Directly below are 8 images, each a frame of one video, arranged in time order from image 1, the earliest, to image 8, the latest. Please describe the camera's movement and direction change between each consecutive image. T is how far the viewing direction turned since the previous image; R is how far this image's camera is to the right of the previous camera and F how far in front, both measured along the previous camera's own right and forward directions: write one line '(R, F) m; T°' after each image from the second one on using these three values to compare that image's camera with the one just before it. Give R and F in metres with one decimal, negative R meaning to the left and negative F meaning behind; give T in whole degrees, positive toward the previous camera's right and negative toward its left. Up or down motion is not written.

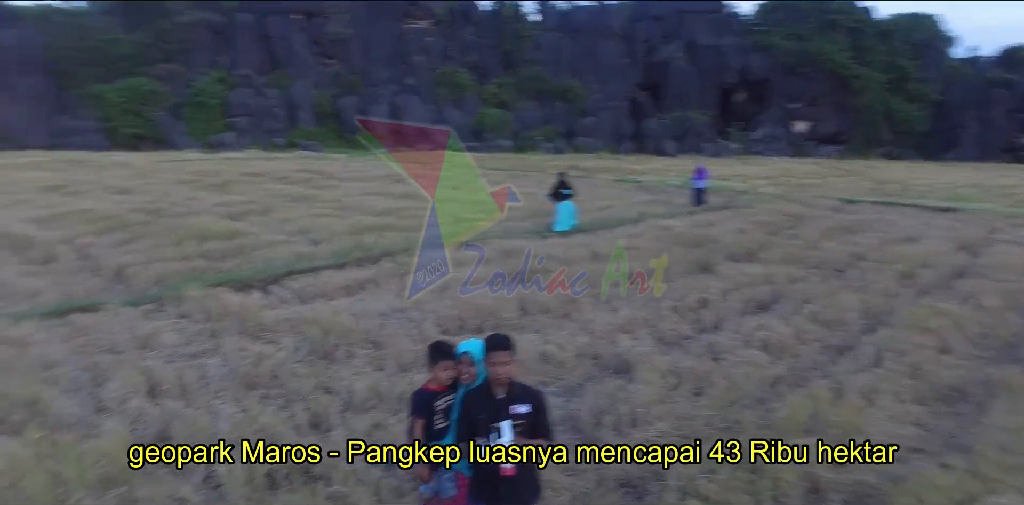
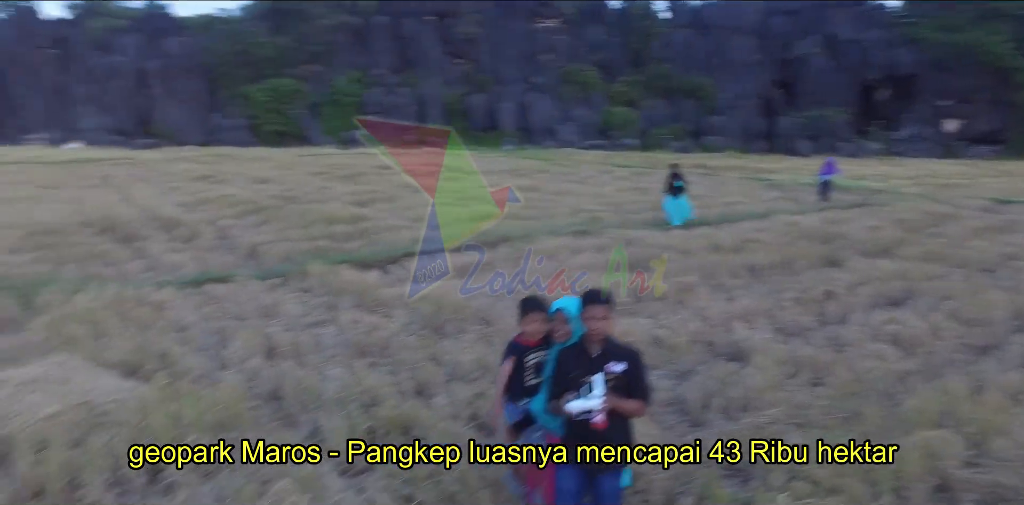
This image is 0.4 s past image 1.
(+0.1, +0.1) m; -9°
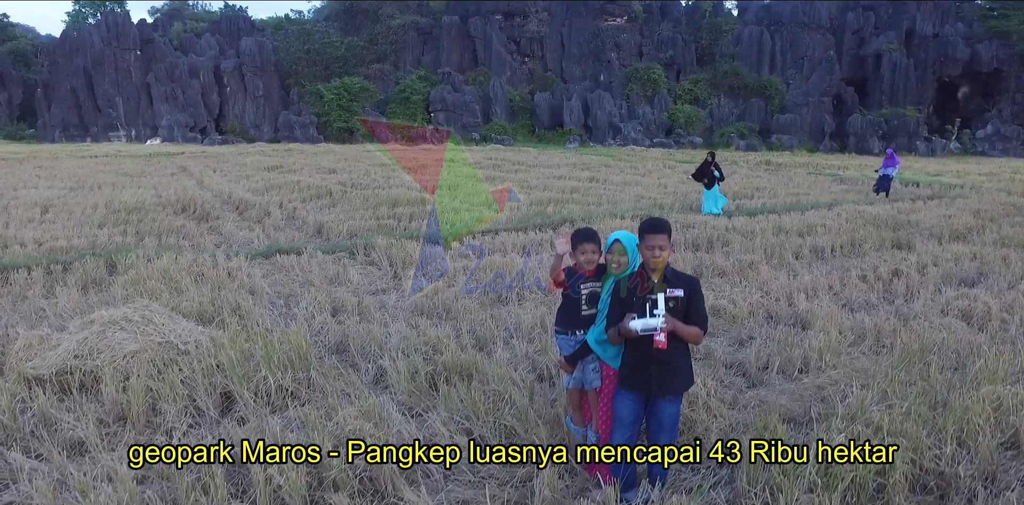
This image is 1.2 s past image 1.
(0.0, 0.0) m; -4°
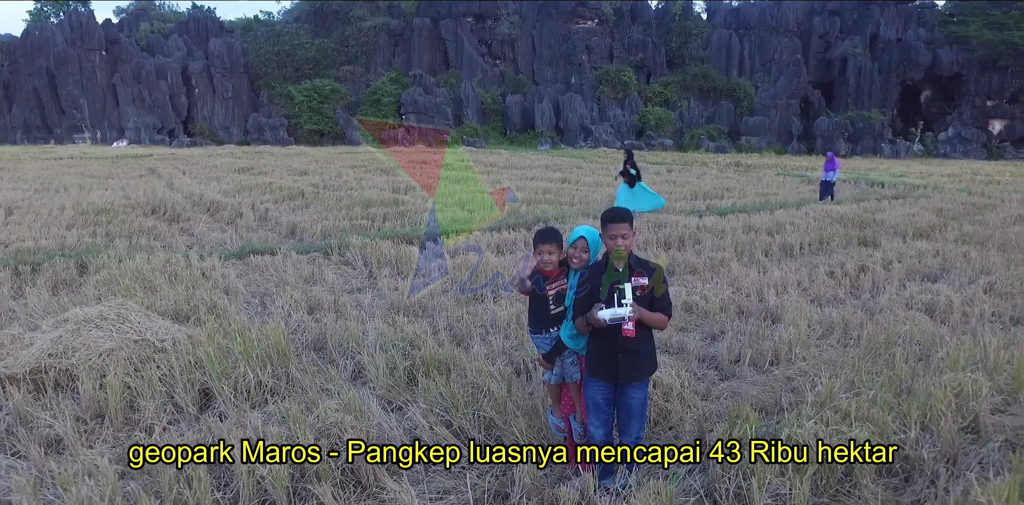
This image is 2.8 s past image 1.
(0.0, 0.0) m; +2°
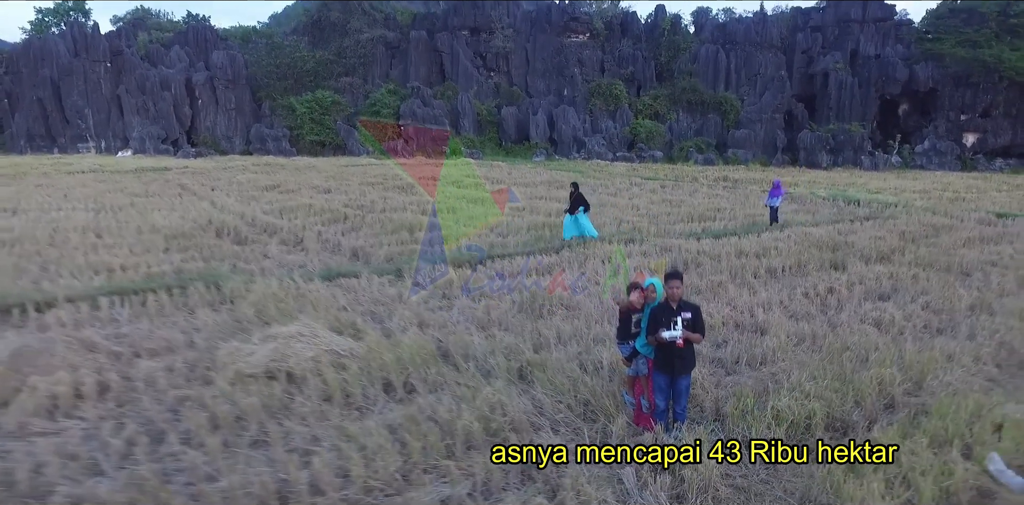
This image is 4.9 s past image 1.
(-0.4, -1.2) m; +1°
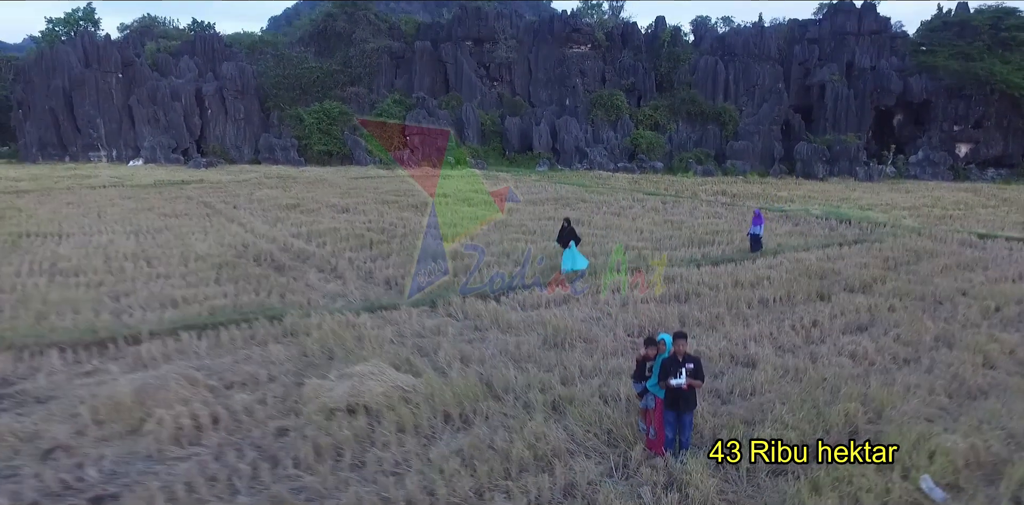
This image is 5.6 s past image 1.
(-0.2, -0.8) m; 0°
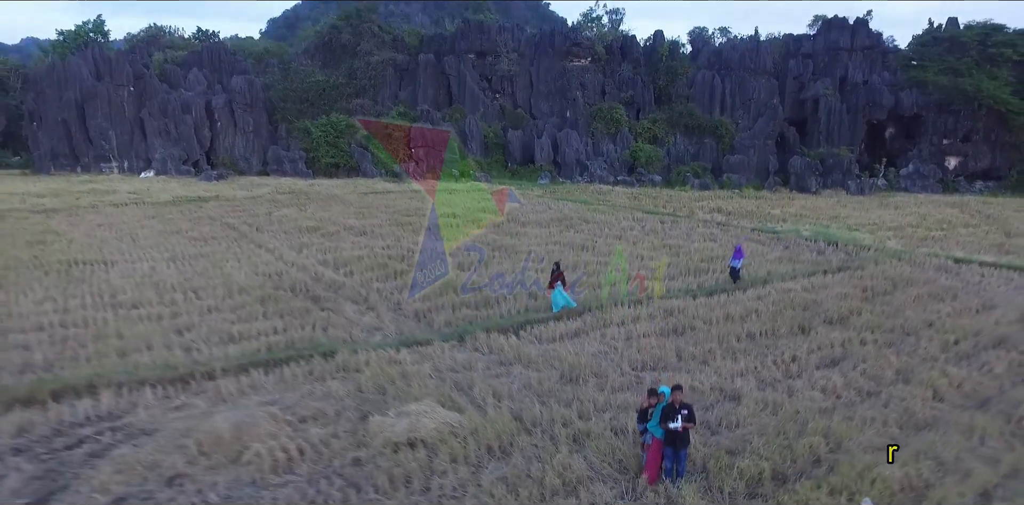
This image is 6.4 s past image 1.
(-0.2, -1.1) m; 0°
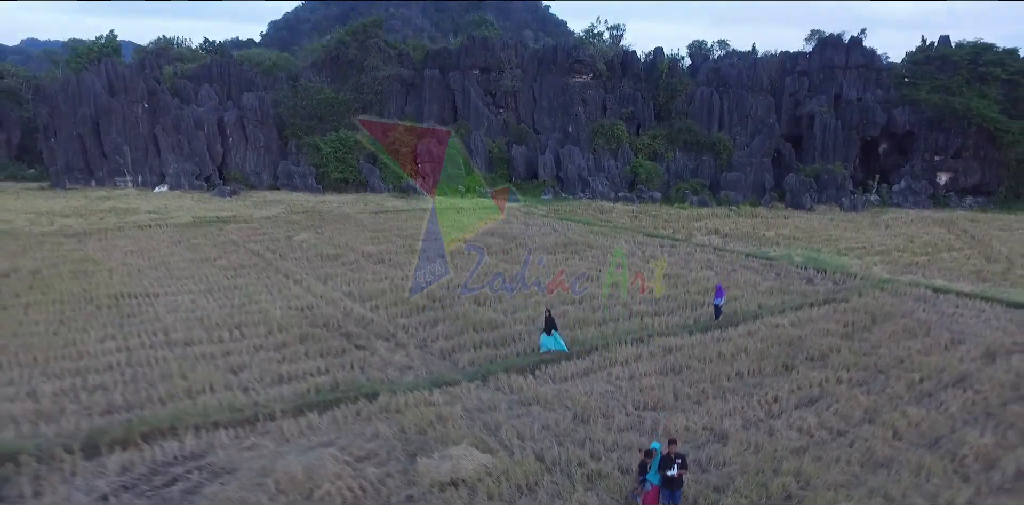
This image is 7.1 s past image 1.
(-0.2, -1.2) m; 0°
